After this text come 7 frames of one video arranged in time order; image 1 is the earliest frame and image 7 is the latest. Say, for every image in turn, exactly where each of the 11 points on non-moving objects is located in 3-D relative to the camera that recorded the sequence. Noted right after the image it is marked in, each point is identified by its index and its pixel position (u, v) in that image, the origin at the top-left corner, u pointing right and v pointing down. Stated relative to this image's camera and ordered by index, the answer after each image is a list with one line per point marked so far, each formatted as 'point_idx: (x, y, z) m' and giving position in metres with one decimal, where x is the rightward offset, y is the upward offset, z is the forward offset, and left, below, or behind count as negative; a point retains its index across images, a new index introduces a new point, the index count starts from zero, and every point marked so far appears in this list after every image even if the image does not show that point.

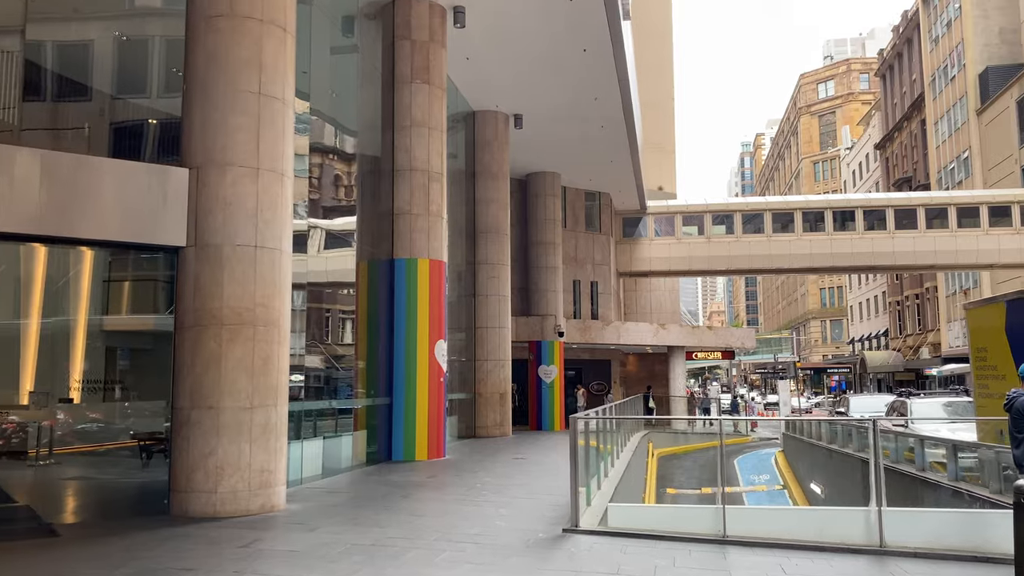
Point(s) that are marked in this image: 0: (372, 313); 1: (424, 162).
0: (-2.5, -0.4, +15.3) m
1: (-1.7, +2.5, +16.1) m
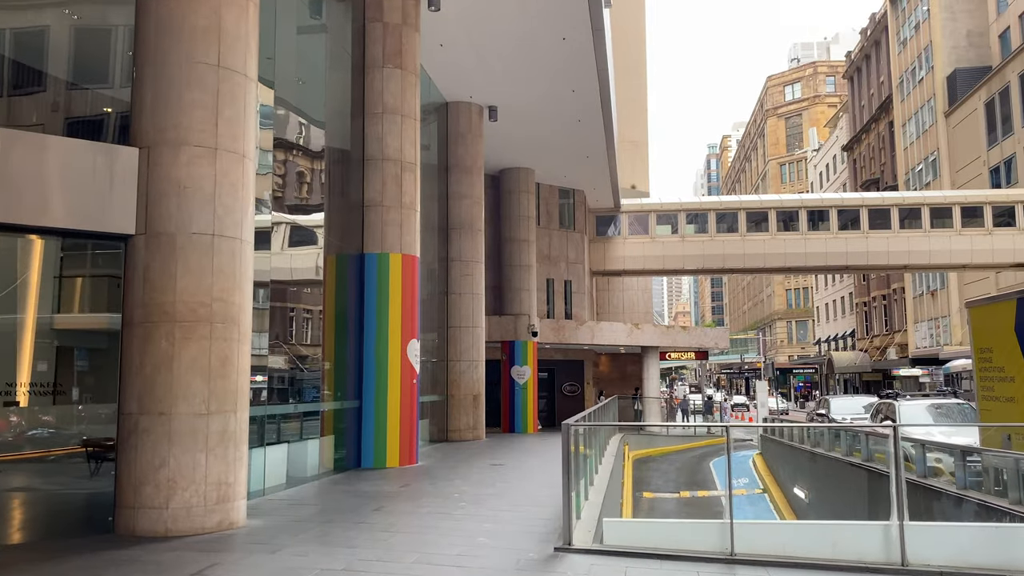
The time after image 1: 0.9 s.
0: (-2.9, -0.4, +14.4) m
1: (-2.1, +2.5, +15.2) m
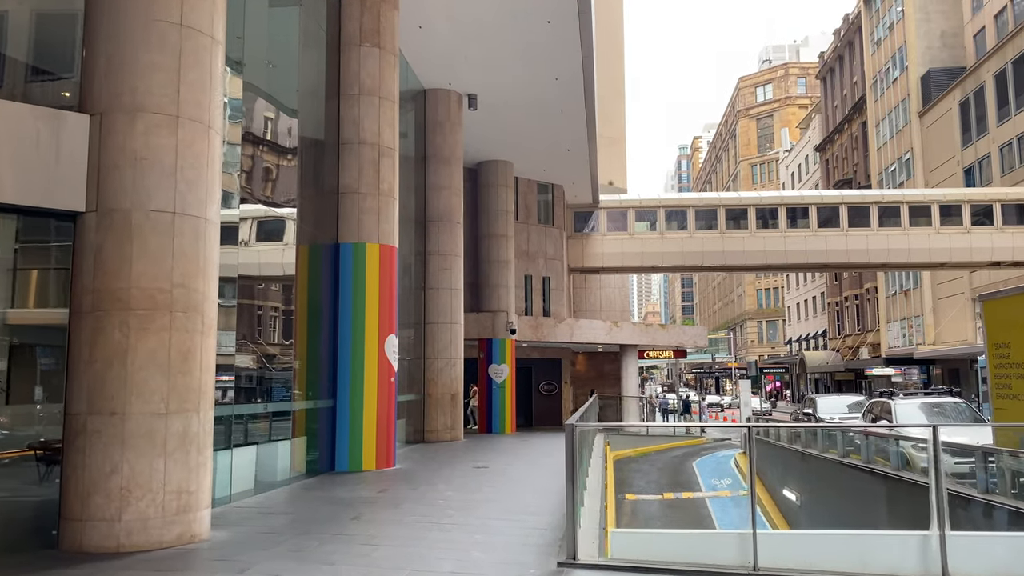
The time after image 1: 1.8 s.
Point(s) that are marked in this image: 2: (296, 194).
0: (-3.2, -0.2, +13.5) m
1: (-2.4, +2.6, +14.4) m
2: (-3.4, +1.5, +13.2) m
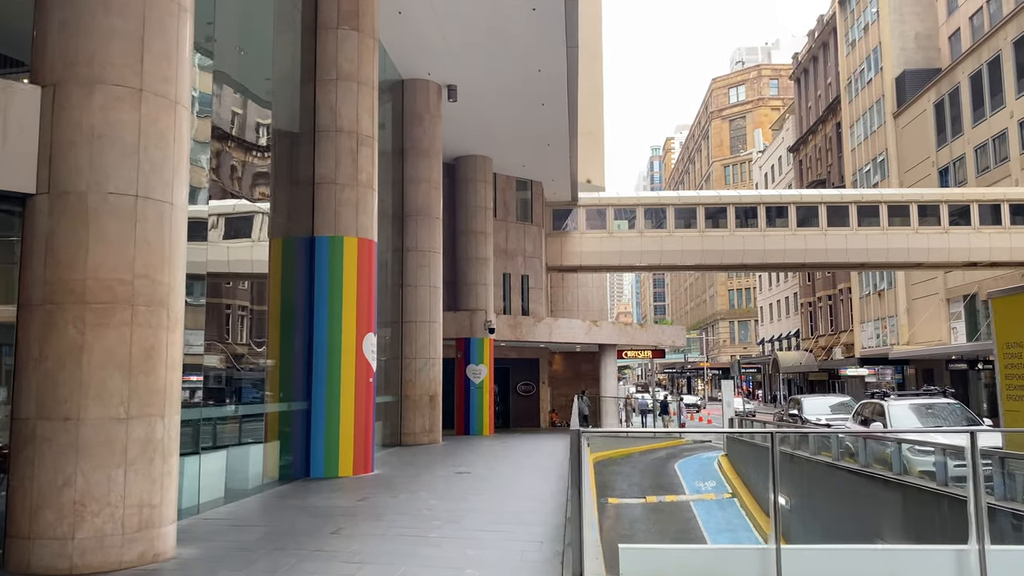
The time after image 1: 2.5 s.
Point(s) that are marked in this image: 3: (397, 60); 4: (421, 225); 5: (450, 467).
0: (-3.4, -0.2, +12.8) m
1: (-2.6, +2.7, +13.7) m
2: (-3.6, +1.6, +12.4) m
3: (-2.6, +5.2, +19.1) m
4: (-2.1, +1.5, +19.6) m
5: (-1.0, -3.0, +14.0) m
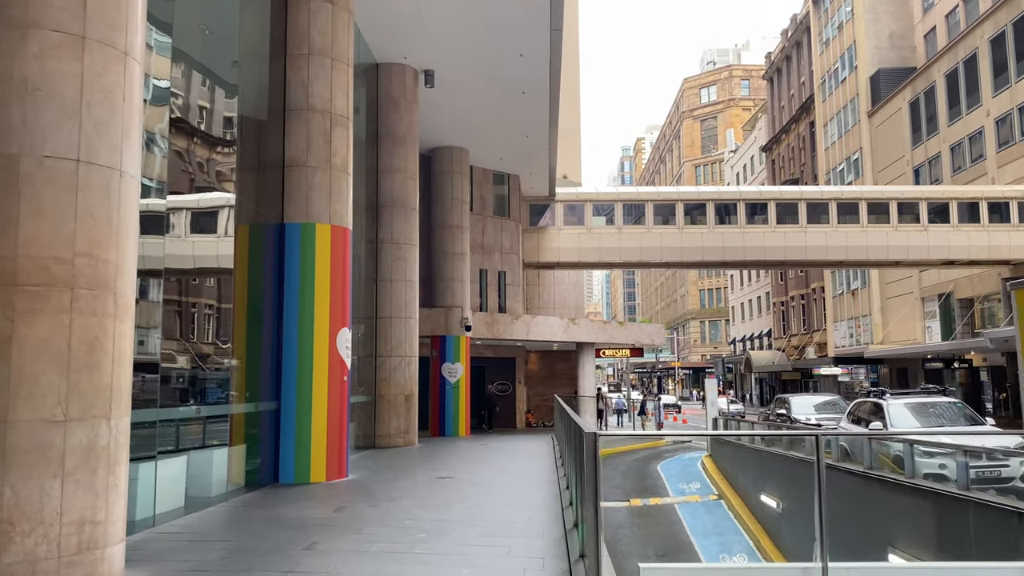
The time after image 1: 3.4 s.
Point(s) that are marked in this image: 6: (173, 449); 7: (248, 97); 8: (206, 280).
0: (-3.6, 0.0, +11.8) m
1: (-2.9, +2.8, +12.8) m
2: (-3.8, +1.7, +11.5) m
3: (-3.0, +5.3, +18.2) m
4: (-2.6, +1.6, +18.7) m
5: (-1.3, -2.9, +13.2) m
6: (-3.8, -1.8, +9.3) m
7: (-3.7, +2.8, +12.0) m
8: (-3.8, +0.2, +10.5) m
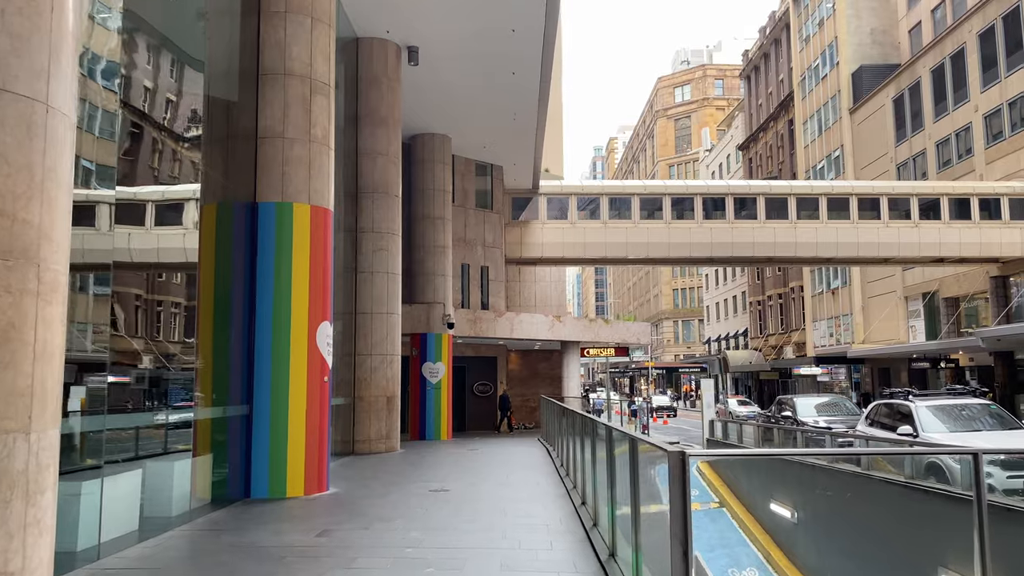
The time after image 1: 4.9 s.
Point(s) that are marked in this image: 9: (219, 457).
0: (-3.6, +0.1, +10.4) m
1: (-2.8, +3.0, +11.4) m
2: (-3.7, +1.8, +10.0) m
3: (-3.2, +5.5, +16.7) m
4: (-2.8, +1.7, +17.3) m
5: (-1.3, -2.7, +11.8) m
6: (-3.6, -1.6, +7.9) m
7: (-3.7, +2.9, +10.5) m
8: (-3.7, +0.3, +9.1) m
9: (-3.5, -2.1, +10.1) m
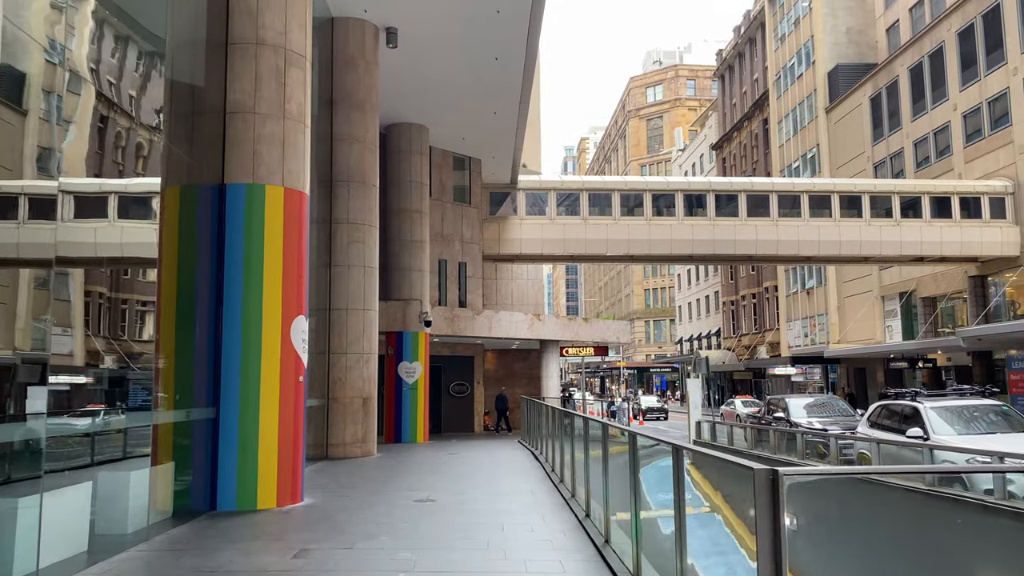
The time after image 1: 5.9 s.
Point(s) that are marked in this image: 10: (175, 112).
0: (-3.6, +0.2, +9.4) m
1: (-2.9, +3.1, +10.4) m
2: (-3.7, +2.0, +9.0) m
3: (-3.5, +5.6, +15.8) m
4: (-3.1, +1.8, +16.3) m
5: (-1.4, -2.6, +10.9) m
6: (-3.6, -1.5, +6.9) m
7: (-3.7, +3.1, +9.5) m
8: (-3.7, +0.4, +8.1) m
9: (-3.6, -2.0, +9.1) m
10: (-3.7, +2.0, +9.3) m
